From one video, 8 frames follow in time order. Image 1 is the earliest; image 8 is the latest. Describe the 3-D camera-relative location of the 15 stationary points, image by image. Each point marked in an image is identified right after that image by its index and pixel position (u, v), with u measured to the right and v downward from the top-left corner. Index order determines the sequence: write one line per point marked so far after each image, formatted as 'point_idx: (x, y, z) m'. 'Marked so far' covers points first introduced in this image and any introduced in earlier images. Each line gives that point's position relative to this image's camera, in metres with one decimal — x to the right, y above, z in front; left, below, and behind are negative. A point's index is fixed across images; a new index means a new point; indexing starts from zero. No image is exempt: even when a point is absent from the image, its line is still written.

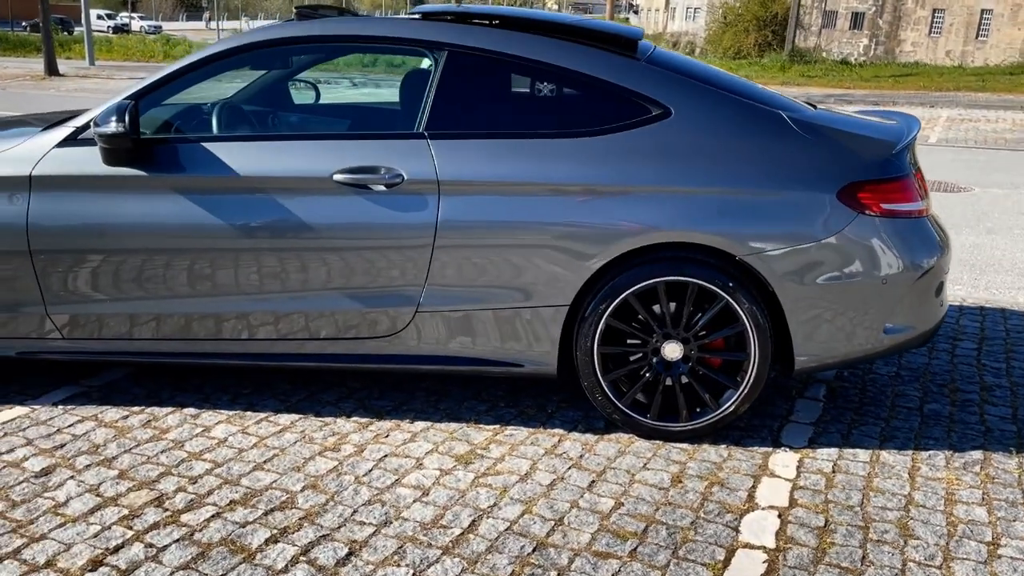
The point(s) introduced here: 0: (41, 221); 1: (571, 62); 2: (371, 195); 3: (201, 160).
0: (-1.8, +0.3, +3.4) m
1: (+0.2, +0.9, +3.3) m
2: (-0.5, +0.3, +3.3) m
3: (-1.2, +0.5, +3.3) m
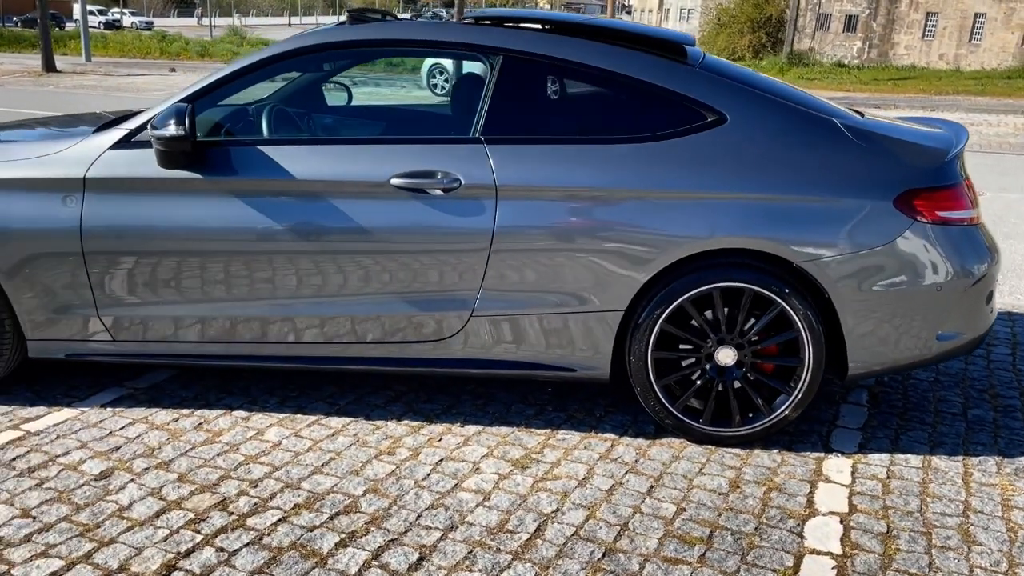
0: (-1.6, +0.2, +3.3) m
1: (+0.4, +0.9, +3.4) m
2: (-0.3, +0.3, +3.3) m
3: (-1.0, +0.5, +3.3) m
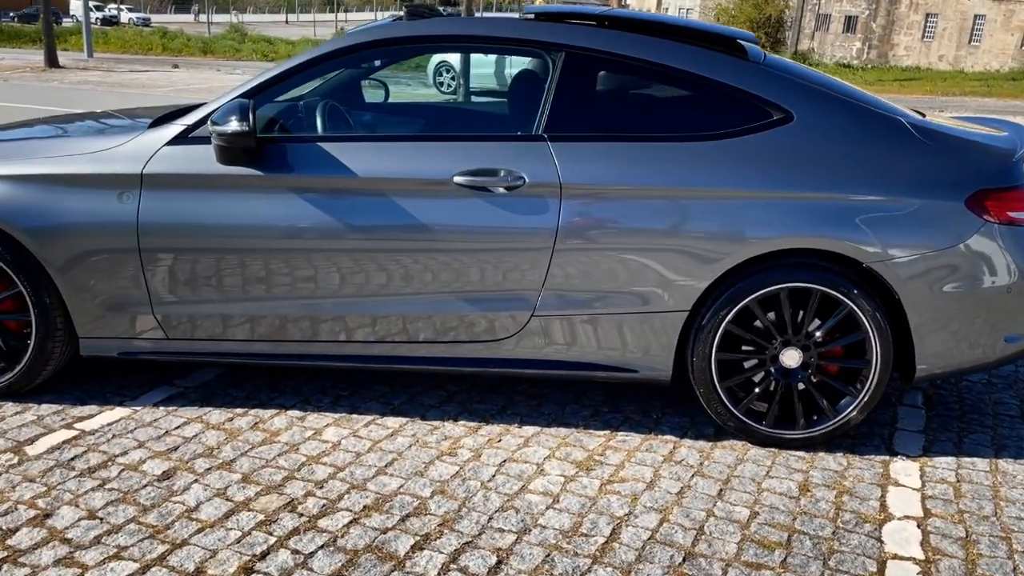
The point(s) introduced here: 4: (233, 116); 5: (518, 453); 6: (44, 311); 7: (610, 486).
0: (-1.4, +0.3, +3.3) m
1: (+0.7, +0.9, +3.3) m
2: (-0.1, +0.3, +3.2) m
3: (-0.7, +0.5, +3.3) m
4: (-1.0, +0.6, +3.2) m
5: (0.0, -0.6, +3.2) m
6: (-1.8, -0.1, +3.4) m
7: (+0.3, -0.7, +3.0) m
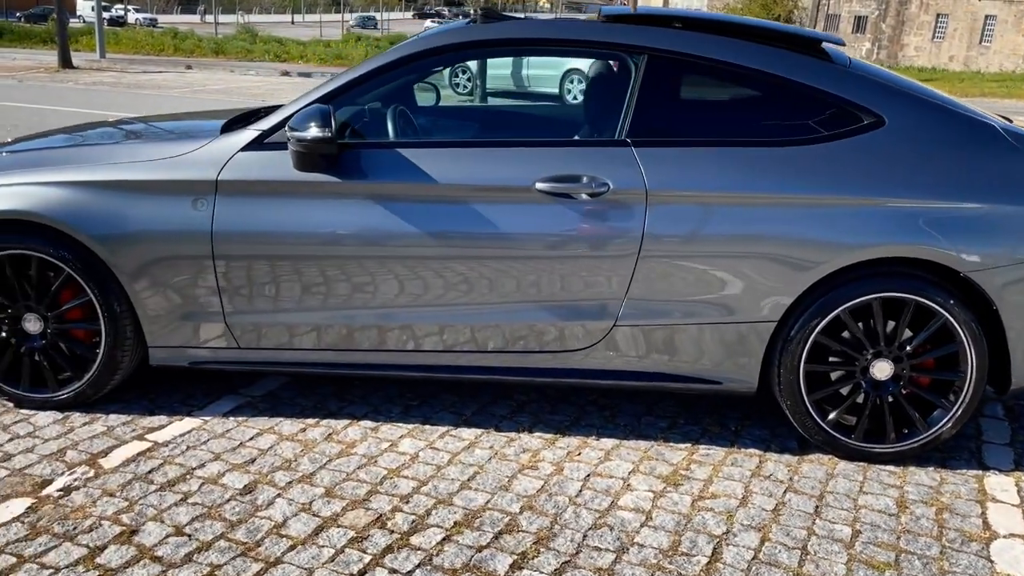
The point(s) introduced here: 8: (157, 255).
0: (-1.1, +0.2, +3.2) m
1: (+1.0, +0.8, +3.2) m
2: (+0.2, +0.3, +3.1) m
3: (-0.4, +0.4, +3.2) m
4: (-0.7, +0.6, +3.1) m
5: (+0.3, -0.6, +3.1) m
6: (-1.5, -0.1, +3.4) m
7: (+0.6, -0.7, +2.9) m
8: (-1.3, +0.1, +3.3) m
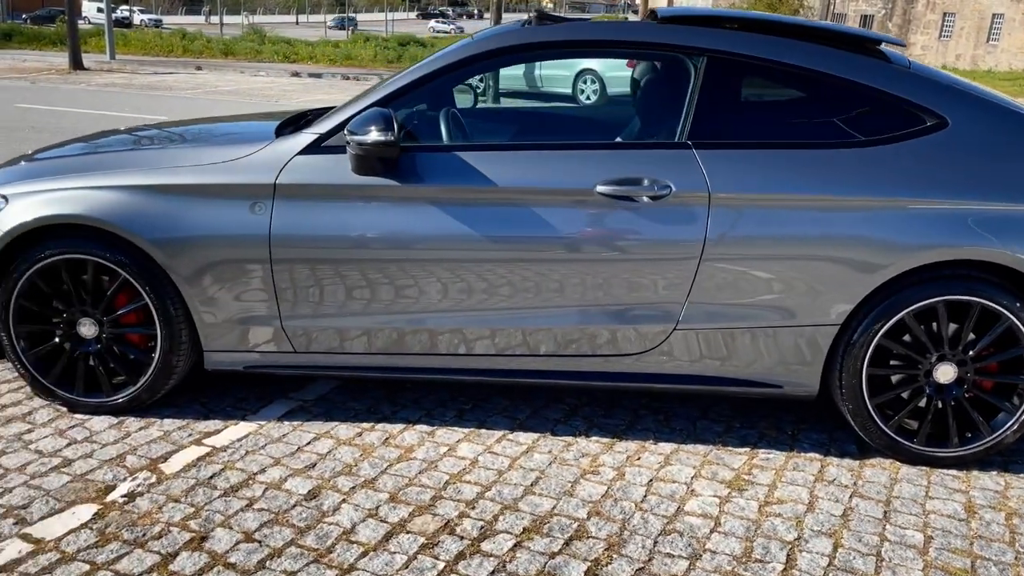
0: (-0.8, +0.2, +3.2) m
1: (+1.2, +0.8, +3.2) m
2: (+0.4, +0.3, +3.1) m
3: (-0.2, +0.4, +3.2) m
4: (-0.5, +0.6, +3.1) m
5: (+0.5, -0.7, +3.1) m
6: (-1.3, -0.1, +3.3) m
7: (+0.9, -0.7, +2.9) m
8: (-1.1, +0.1, +3.3) m
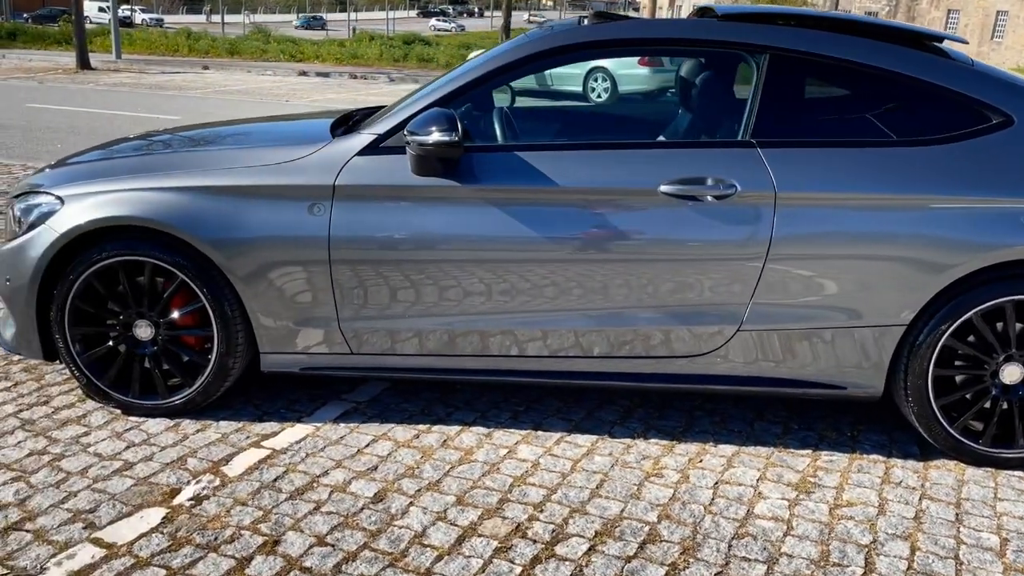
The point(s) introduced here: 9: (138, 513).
0: (-0.6, +0.2, +3.2) m
1: (+1.4, +0.8, +3.2) m
2: (+0.7, +0.3, +3.1) m
3: (0.0, +0.4, +3.2) m
4: (-0.3, +0.6, +3.1) m
5: (+0.8, -0.7, +3.1) m
6: (-1.1, -0.1, +3.3) m
7: (+1.1, -0.7, +2.9) m
8: (-0.9, +0.1, +3.2) m
9: (-1.2, -0.7, +2.7) m
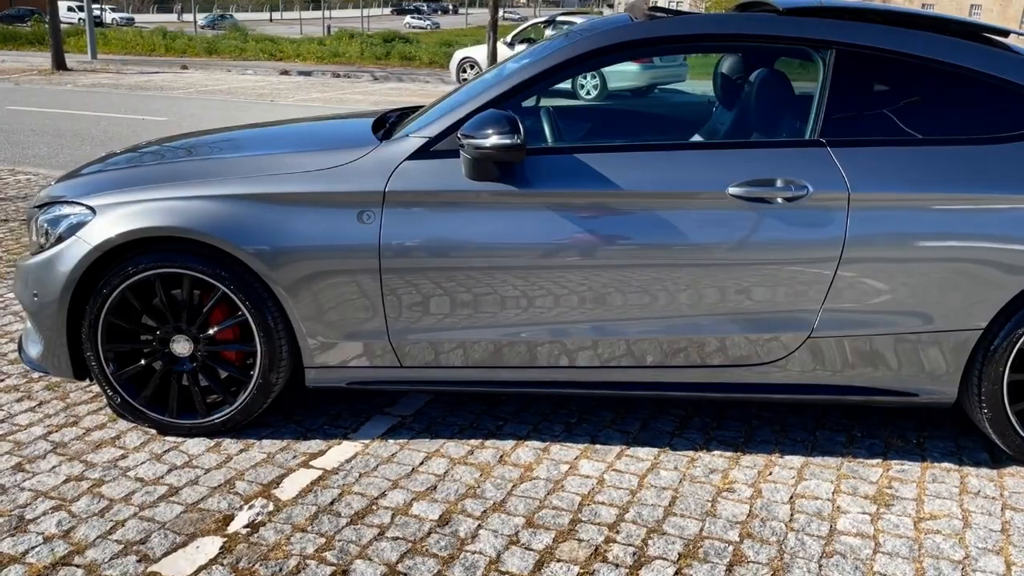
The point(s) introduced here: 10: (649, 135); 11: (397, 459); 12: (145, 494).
0: (-0.4, +0.2, +3.1) m
1: (+1.6, +0.8, +3.1) m
2: (+0.9, +0.3, +3.0) m
3: (+0.2, +0.4, +3.0) m
4: (-0.1, +0.5, +2.9) m
5: (+1.0, -0.7, +3.0) m
6: (-0.9, -0.2, +3.2) m
7: (+1.3, -0.7, +2.7) m
8: (-0.7, +0.1, +3.1) m
9: (-1.0, -0.8, +2.6) m
10: (+0.5, +0.6, +3.1) m
11: (-0.4, -0.6, +3.1) m
12: (-1.2, -0.7, +2.9) m
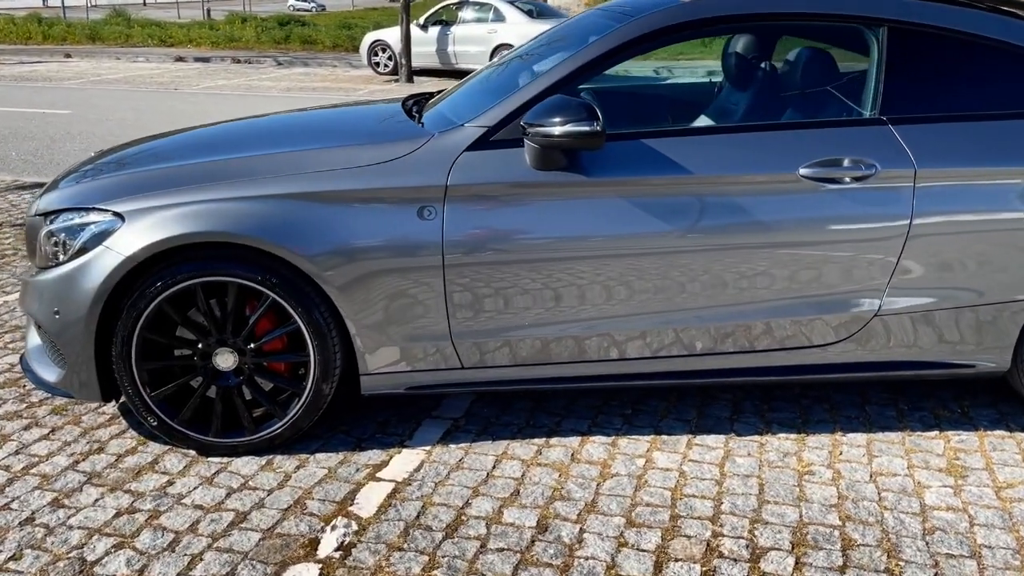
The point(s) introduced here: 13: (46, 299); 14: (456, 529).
0: (-0.2, +0.2, +2.9) m
1: (+1.8, +0.9, +3.1) m
2: (+1.1, +0.3, +3.0) m
3: (+0.4, +0.4, +2.9) m
4: (+0.2, +0.6, +2.8) m
5: (+1.2, -0.6, +3.0) m
6: (-0.6, -0.2, +3.0) m
7: (+1.6, -0.7, +2.8) m
8: (-0.5, +0.1, +2.9) m
9: (-0.6, -0.8, +2.4) m
10: (+0.7, +0.6, +3.1) m
11: (-0.2, -0.6, +3.0) m
12: (-0.9, -0.7, +2.6) m
13: (-1.6, 0.0, +2.9) m
14: (-0.2, -0.7, +2.6) m
